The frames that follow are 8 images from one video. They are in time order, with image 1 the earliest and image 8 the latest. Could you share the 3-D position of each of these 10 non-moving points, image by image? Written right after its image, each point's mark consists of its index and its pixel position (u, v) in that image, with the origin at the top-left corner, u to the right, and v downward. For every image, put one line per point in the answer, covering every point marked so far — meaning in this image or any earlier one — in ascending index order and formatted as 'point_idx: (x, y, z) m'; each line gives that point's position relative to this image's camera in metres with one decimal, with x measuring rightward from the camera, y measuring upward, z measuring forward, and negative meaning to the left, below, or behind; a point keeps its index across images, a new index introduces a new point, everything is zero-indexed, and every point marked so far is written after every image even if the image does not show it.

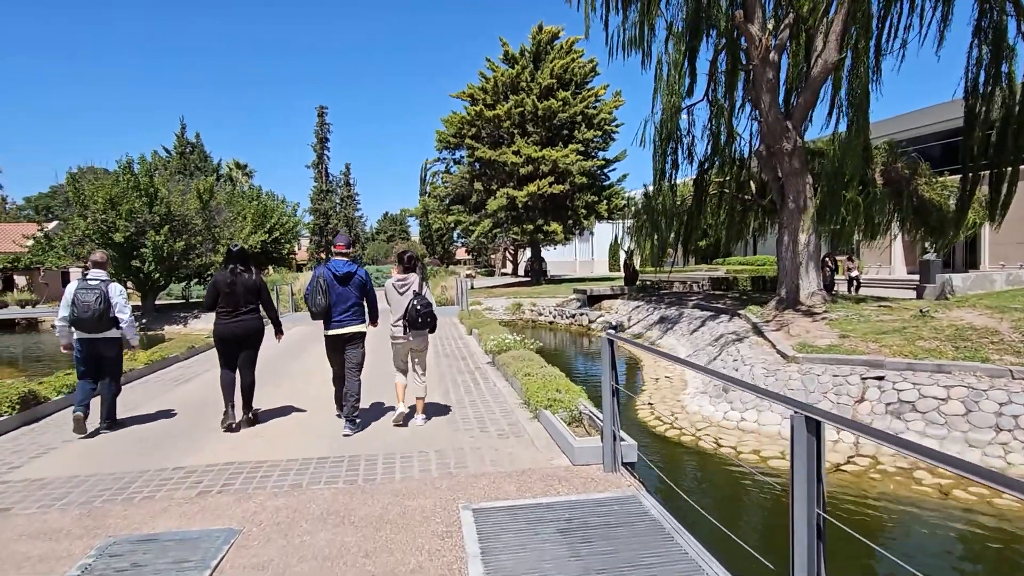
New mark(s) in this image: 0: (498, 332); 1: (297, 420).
0: (-0.2, -0.8, +11.1) m
1: (-2.3, -1.4, +6.5) m
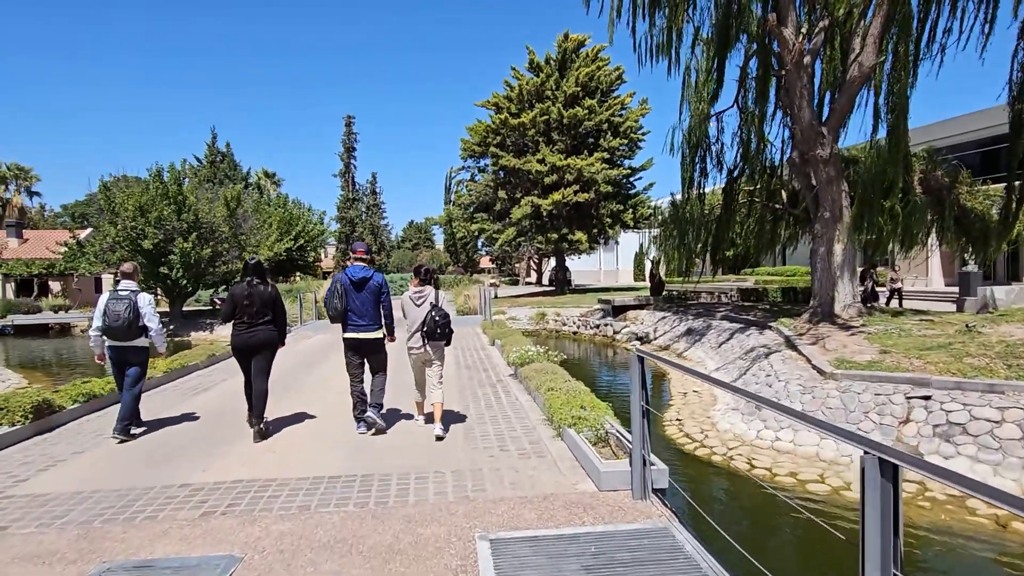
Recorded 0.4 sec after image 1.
0: (+0.2, -1.0, +10.9) m
1: (-2.1, -1.5, +6.3) m
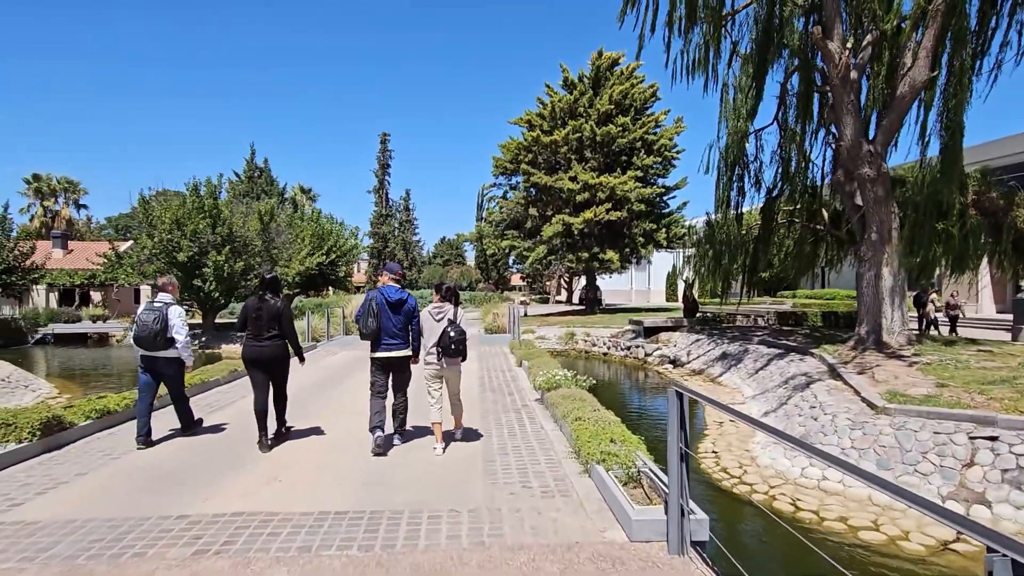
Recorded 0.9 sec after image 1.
0: (+0.6, -1.3, +10.4) m
1: (-1.8, -1.7, +6.0) m
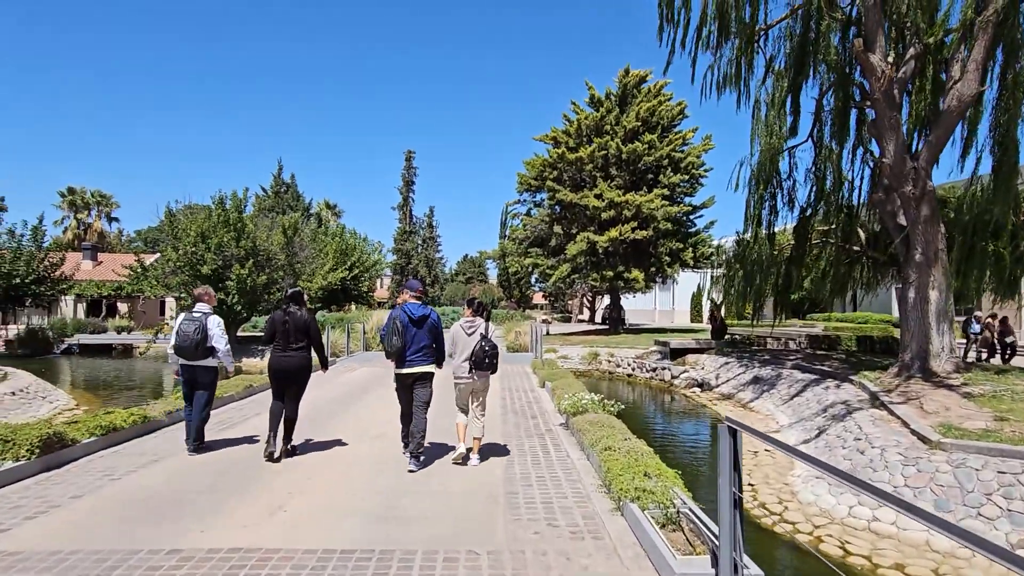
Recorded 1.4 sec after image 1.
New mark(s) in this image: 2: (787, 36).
0: (+1.0, -1.6, +10.0) m
1: (-1.6, -1.8, +5.6) m
2: (+7.0, +6.4, +15.7) m
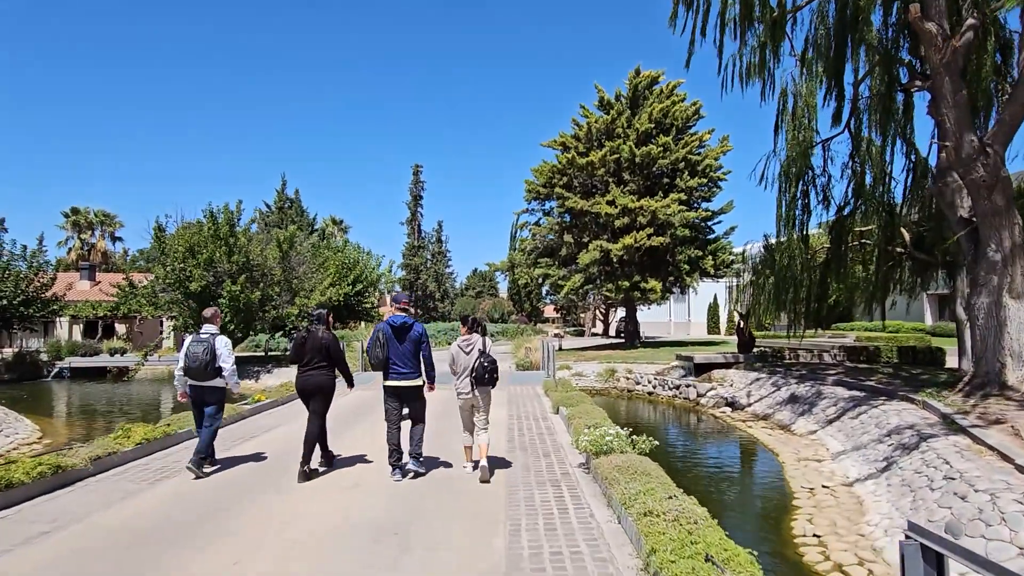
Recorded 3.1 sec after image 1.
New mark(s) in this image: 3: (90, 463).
0: (+1.1, -1.7, +8.4) m
1: (-1.6, -1.9, +4.1) m
2: (+7.1, +6.3, +14.2) m
3: (-4.2, -1.7, +6.1) m
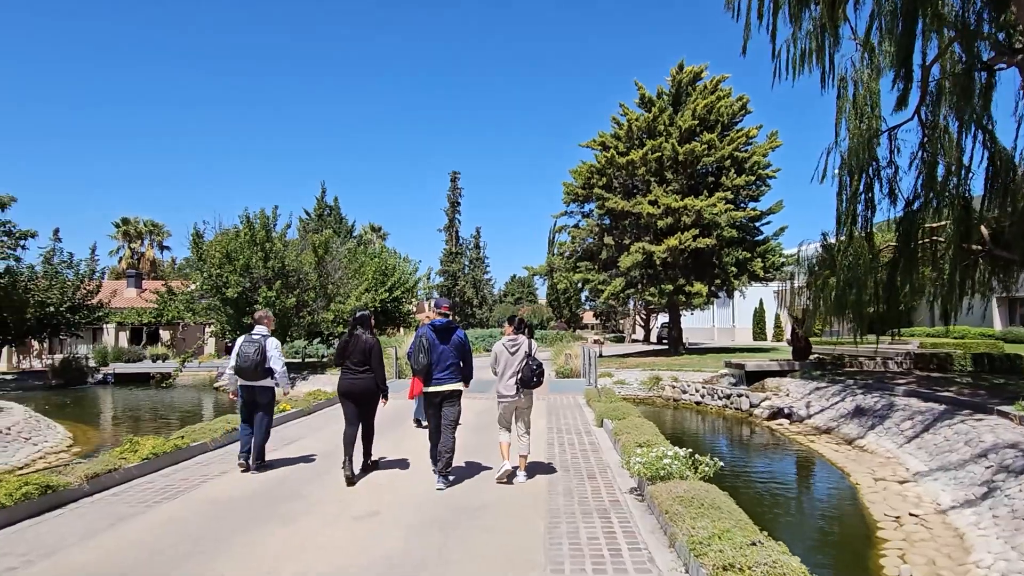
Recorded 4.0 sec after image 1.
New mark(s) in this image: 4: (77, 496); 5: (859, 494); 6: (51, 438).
0: (+1.6, -1.7, +7.5) m
1: (-1.4, -1.8, +3.4) m
2: (+7.9, +6.3, +13.0) m
3: (-3.9, -1.8, +5.5) m
4: (-3.8, -1.8, +5.4) m
5: (+4.9, -2.9, +8.7) m
6: (-9.4, -3.1, +12.6) m
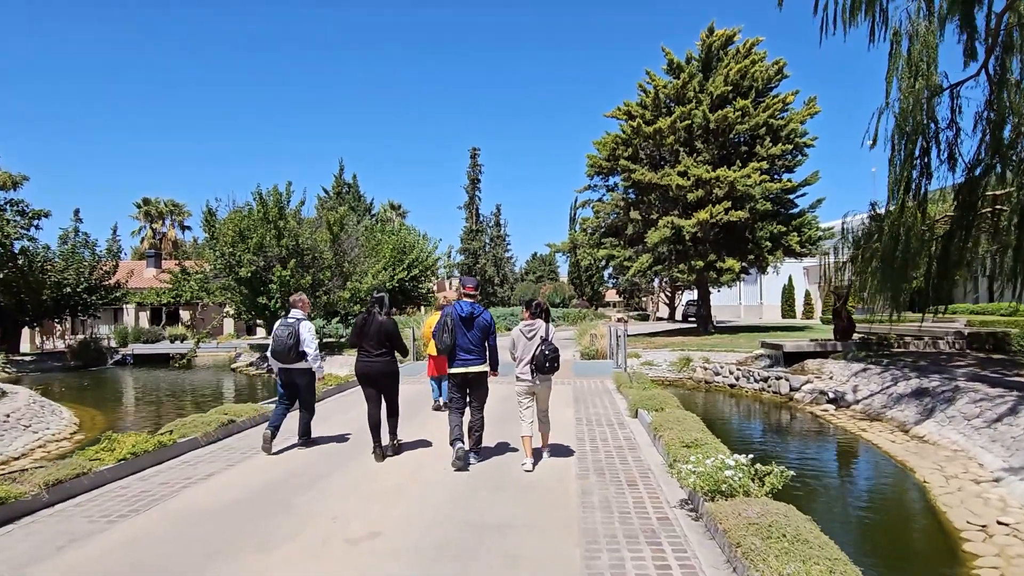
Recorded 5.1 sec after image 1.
0: (+1.9, -1.5, +6.6) m
1: (-1.2, -1.7, +2.6) m
2: (+8.3, +6.8, +11.6) m
3: (-3.7, -1.6, +4.8) m
4: (-3.6, -1.7, +4.6) m
5: (+5.2, -2.6, +7.7) m
6: (-9.0, -2.7, +12.1) m
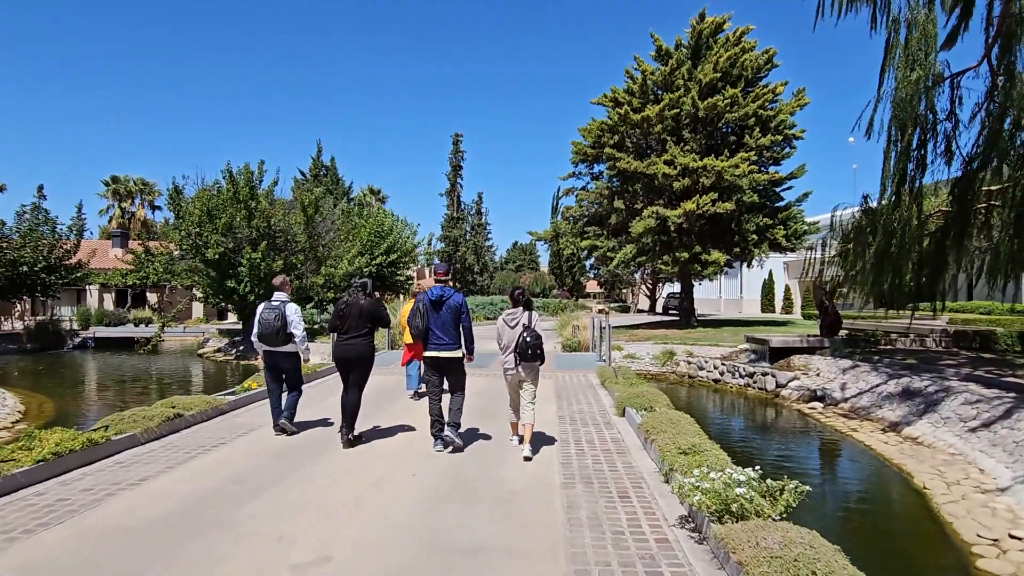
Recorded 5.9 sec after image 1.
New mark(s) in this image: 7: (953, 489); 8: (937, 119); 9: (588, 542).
0: (+1.7, -1.4, +6.0) m
1: (-1.3, -1.6, +1.9) m
2: (+8.1, +6.8, +11.0) m
3: (-3.8, -1.4, +4.0) m
4: (-3.8, -1.5, +3.9) m
5: (+5.0, -2.5, +7.2) m
6: (-9.4, -2.3, +11.2) m
7: (+5.4, -2.5, +7.5) m
8: (+8.7, +3.5, +12.5) m
9: (+0.5, -1.6, +3.9) m
